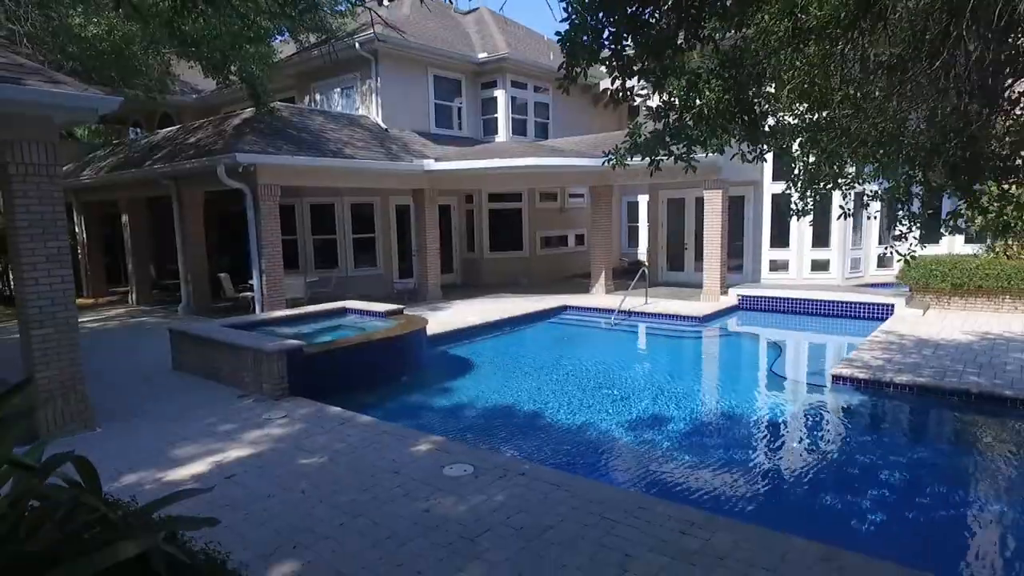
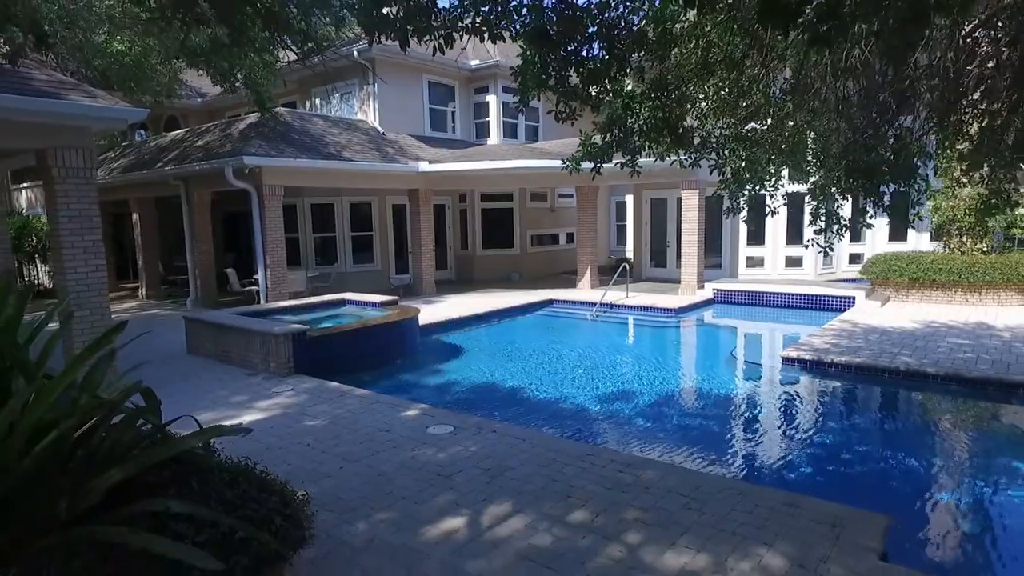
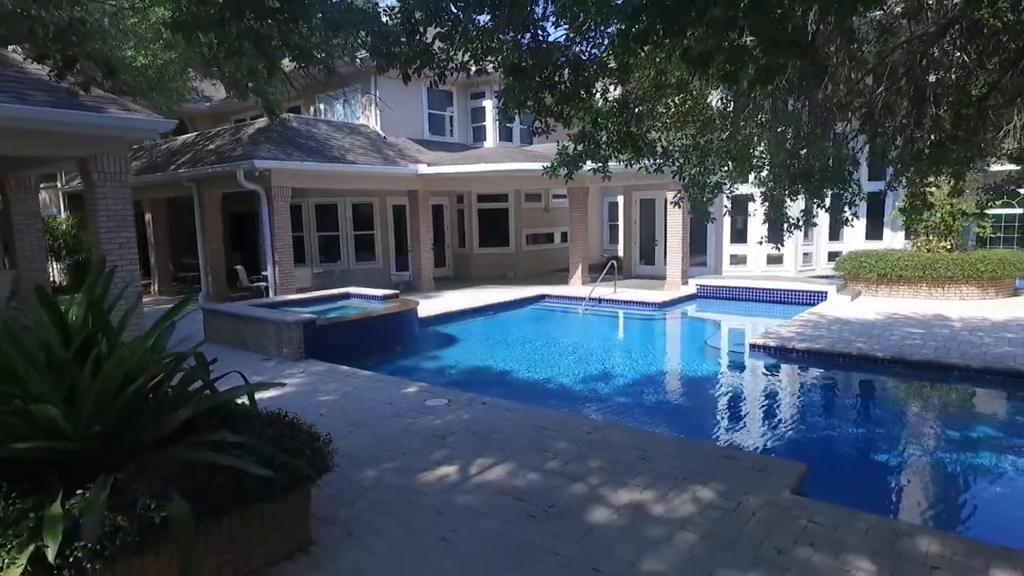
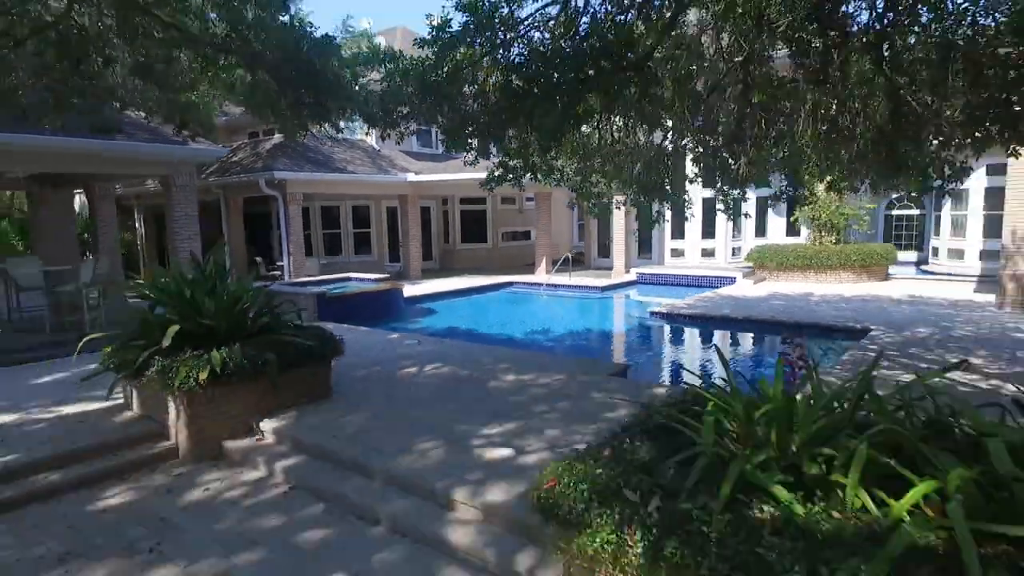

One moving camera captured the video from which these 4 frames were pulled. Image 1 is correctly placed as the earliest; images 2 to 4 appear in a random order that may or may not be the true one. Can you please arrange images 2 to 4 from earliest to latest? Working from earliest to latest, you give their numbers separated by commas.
2, 3, 4
